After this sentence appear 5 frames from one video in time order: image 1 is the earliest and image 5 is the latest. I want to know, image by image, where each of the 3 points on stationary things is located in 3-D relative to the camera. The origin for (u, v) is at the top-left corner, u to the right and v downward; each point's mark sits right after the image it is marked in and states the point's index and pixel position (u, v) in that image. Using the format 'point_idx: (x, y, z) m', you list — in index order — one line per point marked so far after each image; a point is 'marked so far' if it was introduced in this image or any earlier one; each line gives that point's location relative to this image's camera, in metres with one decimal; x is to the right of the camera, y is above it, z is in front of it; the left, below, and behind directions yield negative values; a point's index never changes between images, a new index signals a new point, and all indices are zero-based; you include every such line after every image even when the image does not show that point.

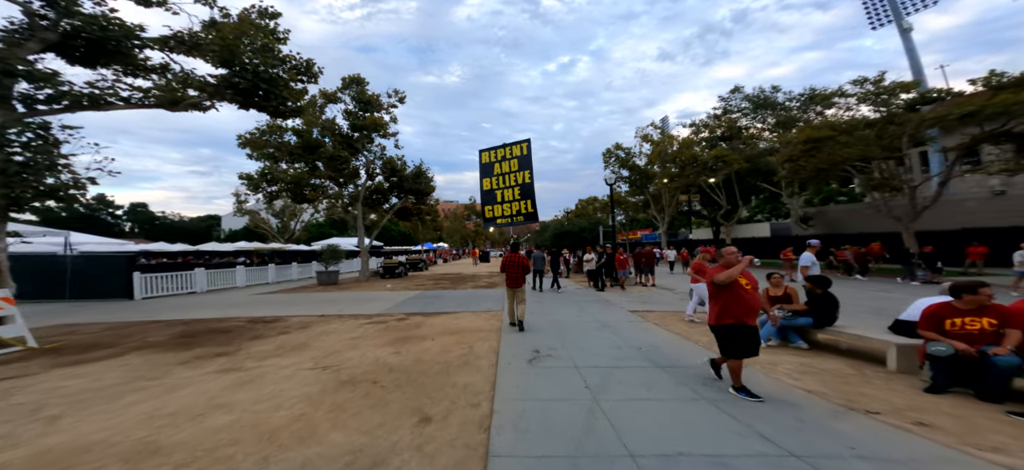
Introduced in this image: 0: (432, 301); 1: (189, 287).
0: (-2.8, -2.4, +13.3) m
1: (-15.1, -2.4, +17.3) m
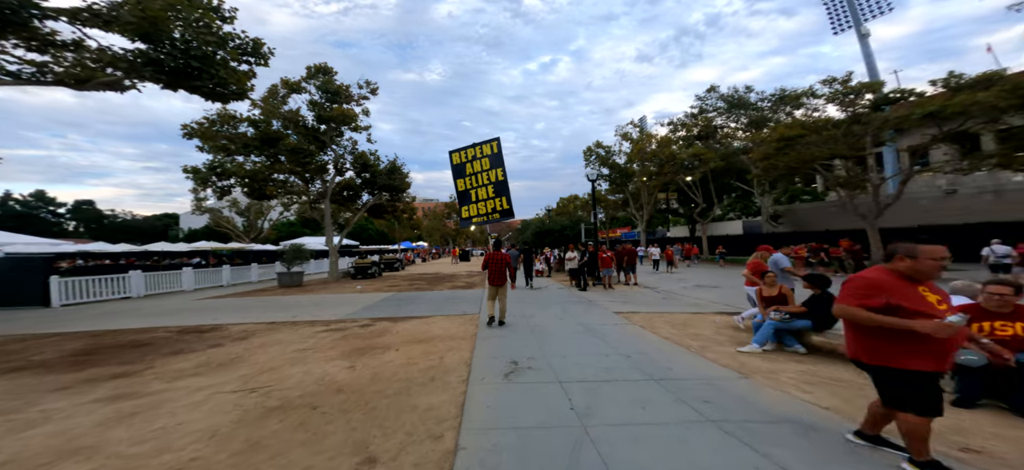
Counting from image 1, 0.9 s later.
0: (-3.7, -2.3, +12.4) m
1: (-16.2, -2.4, +15.5) m
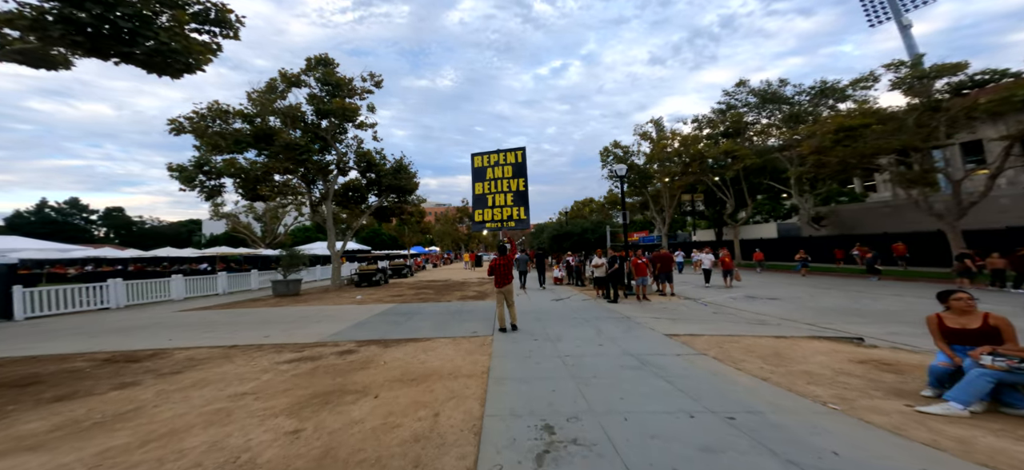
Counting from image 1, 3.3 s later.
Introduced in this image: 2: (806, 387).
0: (-3.1, -2.4, +10.4) m
1: (-15.4, -2.5, +14.0) m
2: (+3.6, -1.9, +4.6) m
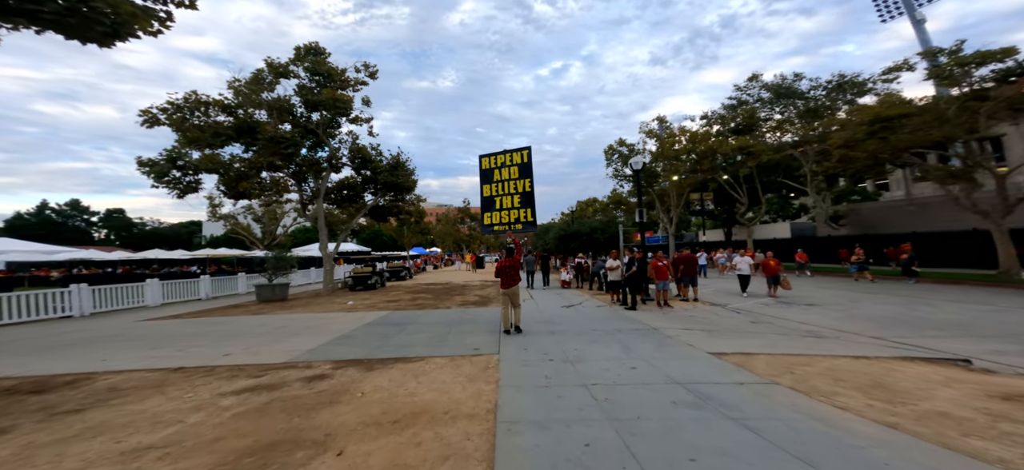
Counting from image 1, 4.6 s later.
0: (-2.9, -2.3, +9.0) m
1: (-15.2, -2.5, +12.6) m
2: (+3.8, -1.8, +3.1) m
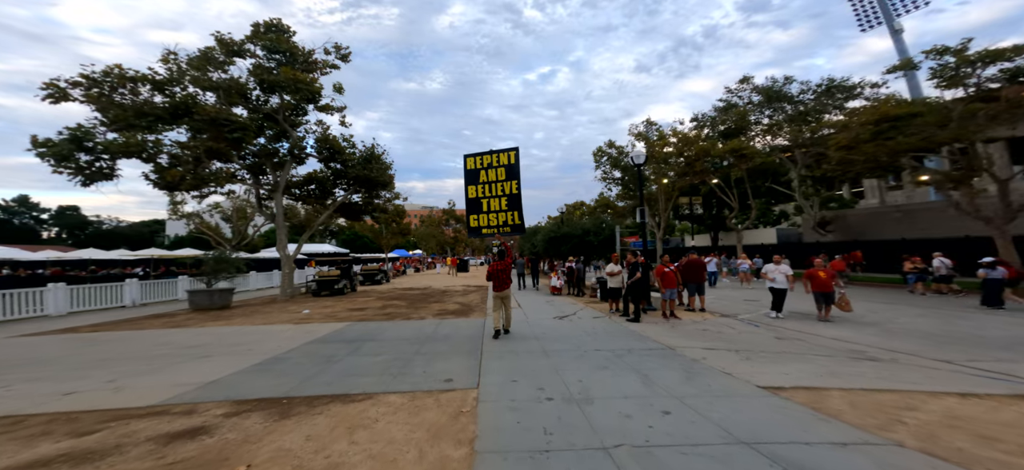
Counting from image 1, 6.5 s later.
0: (-3.2, -2.2, +7.0) m
1: (-15.7, -2.3, +10.1) m
2: (+3.7, -1.7, +1.5) m
